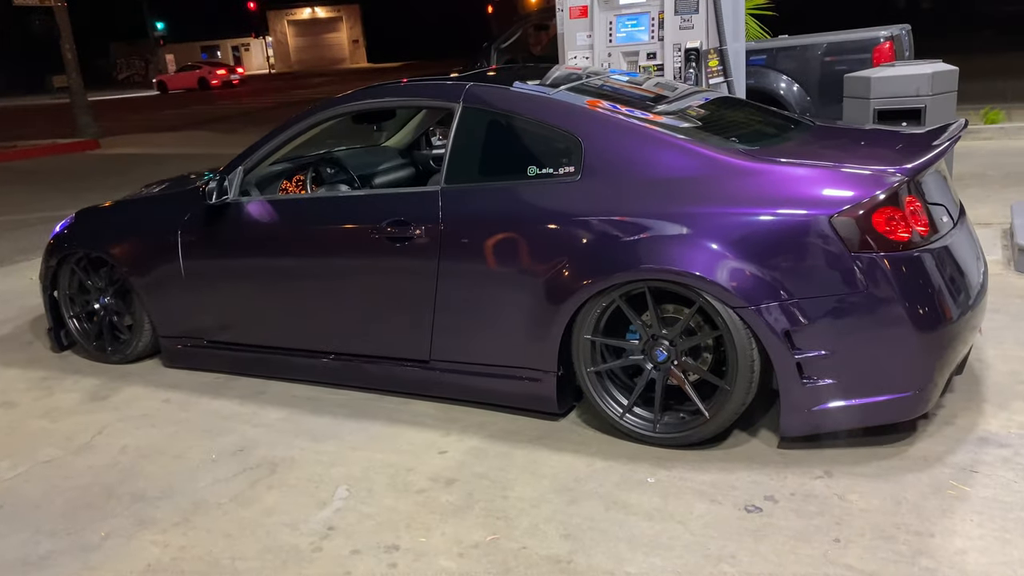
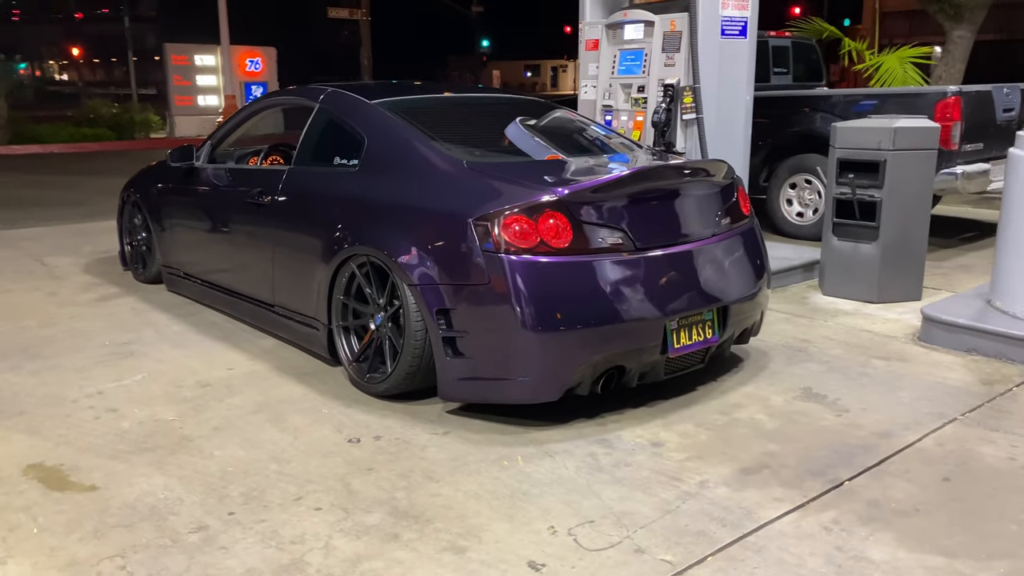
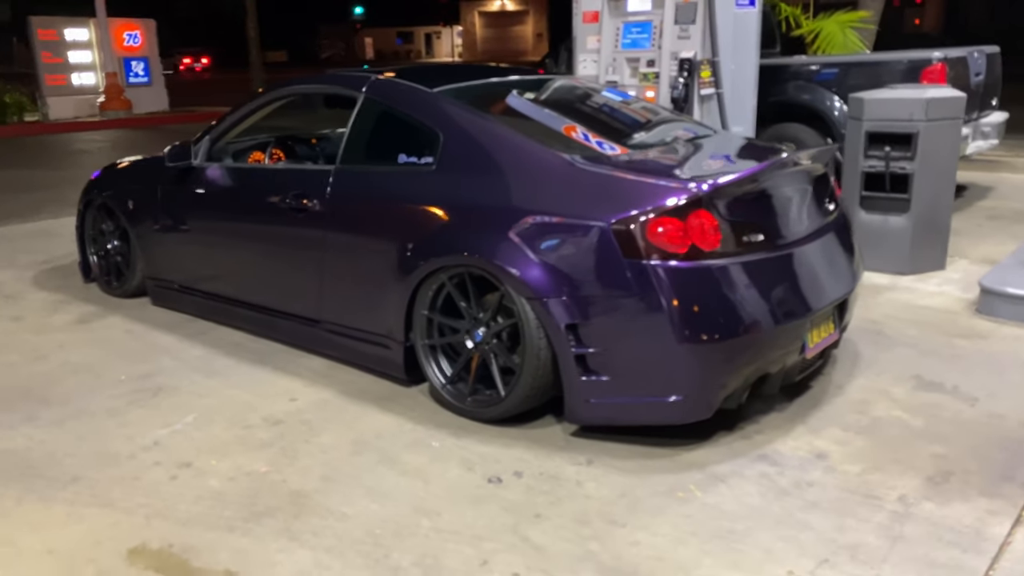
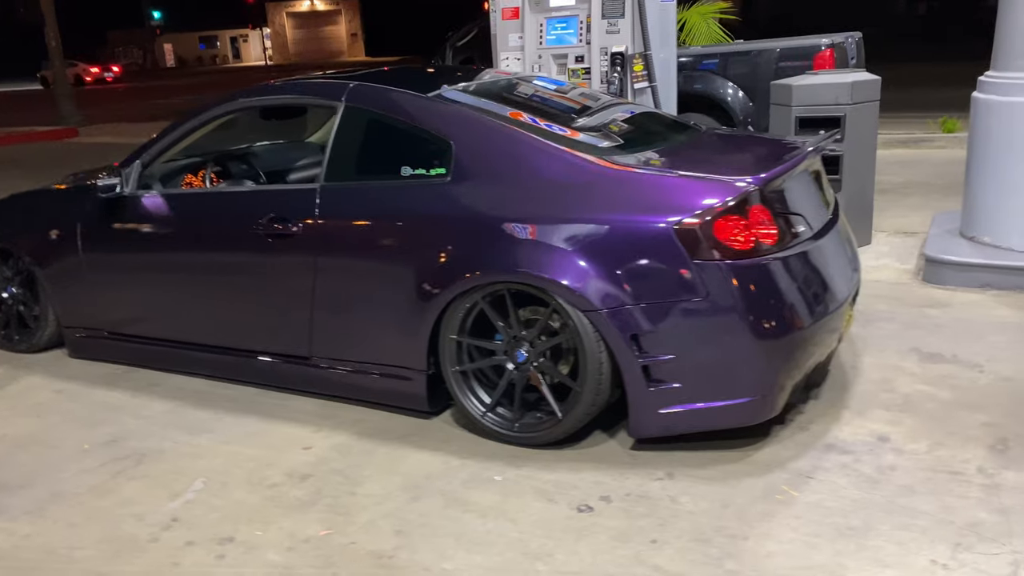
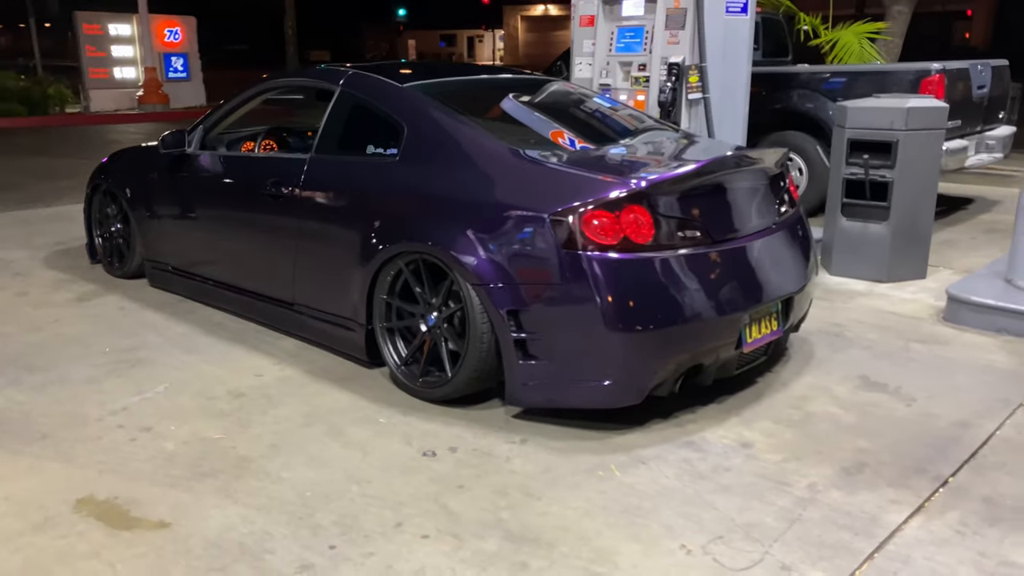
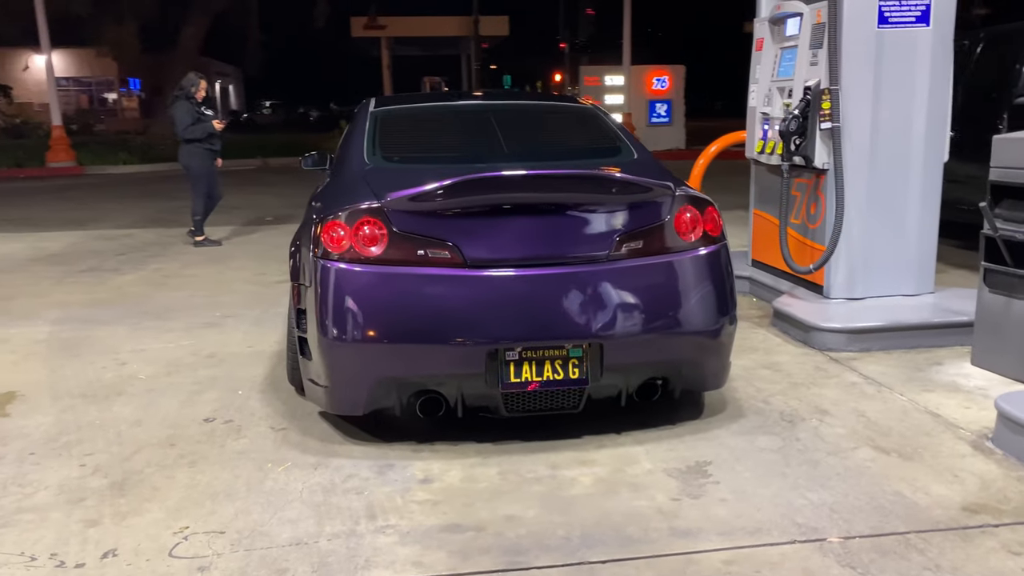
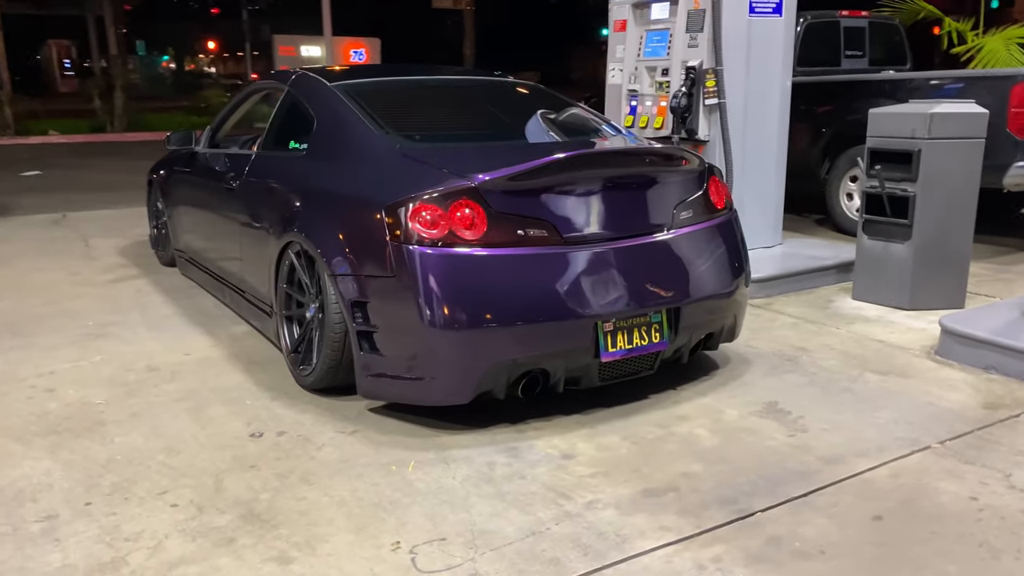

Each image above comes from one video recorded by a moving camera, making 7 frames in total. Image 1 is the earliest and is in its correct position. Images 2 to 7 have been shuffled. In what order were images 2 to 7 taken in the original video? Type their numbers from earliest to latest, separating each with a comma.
4, 3, 5, 2, 7, 6
